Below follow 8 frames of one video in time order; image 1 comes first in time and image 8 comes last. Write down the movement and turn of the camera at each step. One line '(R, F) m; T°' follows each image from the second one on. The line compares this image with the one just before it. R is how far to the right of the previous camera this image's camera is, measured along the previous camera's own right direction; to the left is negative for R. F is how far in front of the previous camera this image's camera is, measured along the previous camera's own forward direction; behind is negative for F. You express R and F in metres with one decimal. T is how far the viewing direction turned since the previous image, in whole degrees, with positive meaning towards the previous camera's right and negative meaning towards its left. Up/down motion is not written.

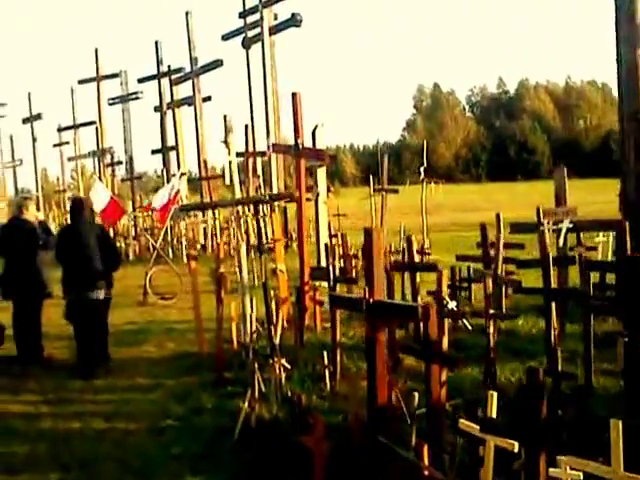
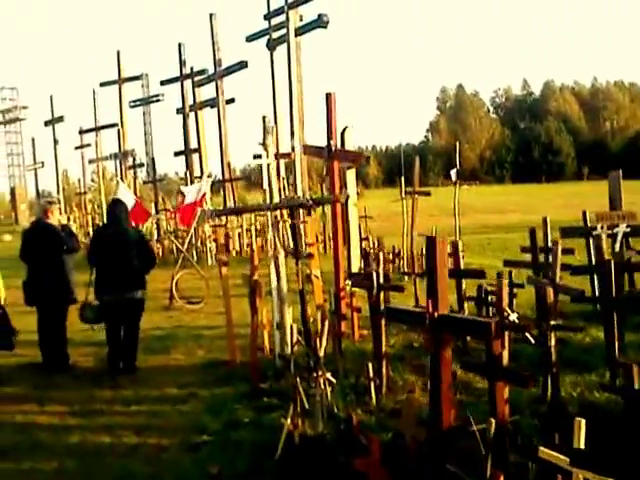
(-0.1, +0.4) m; -1°
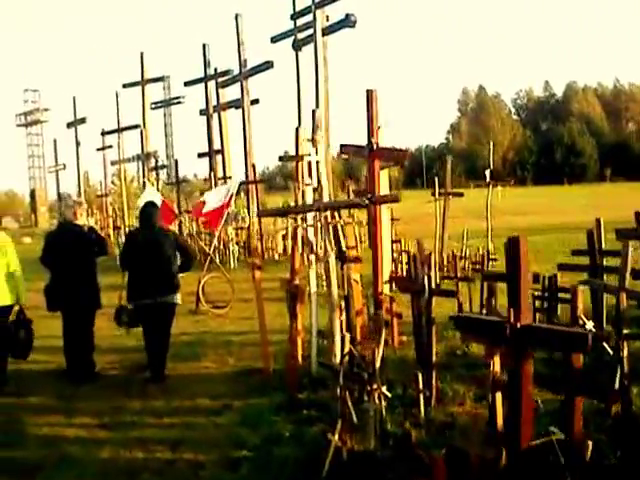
(-0.1, +0.5) m; -1°
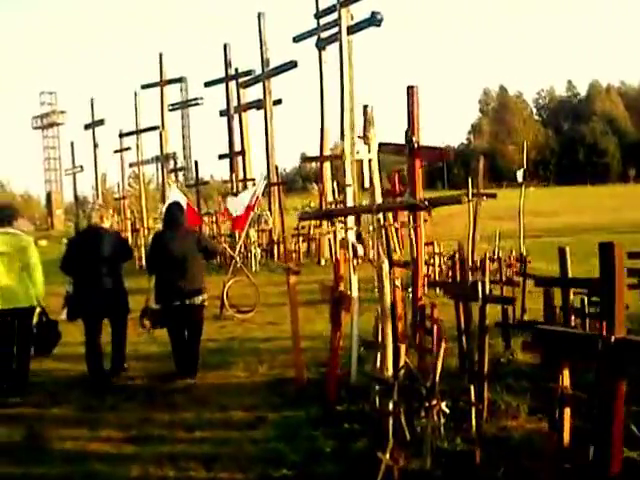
(-0.1, +0.5) m; 0°
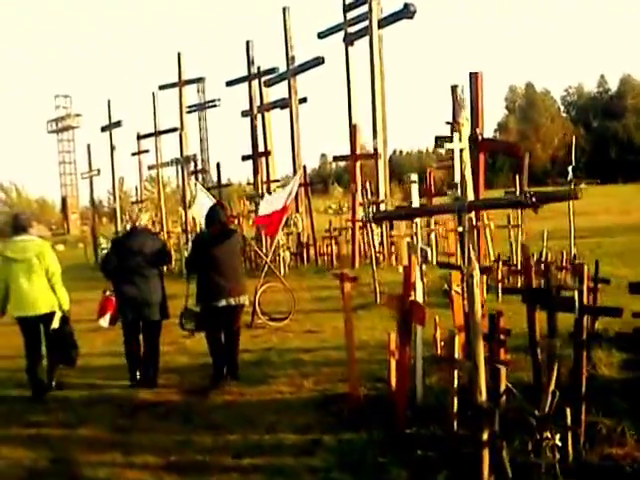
(-0.2, +0.9) m; 0°
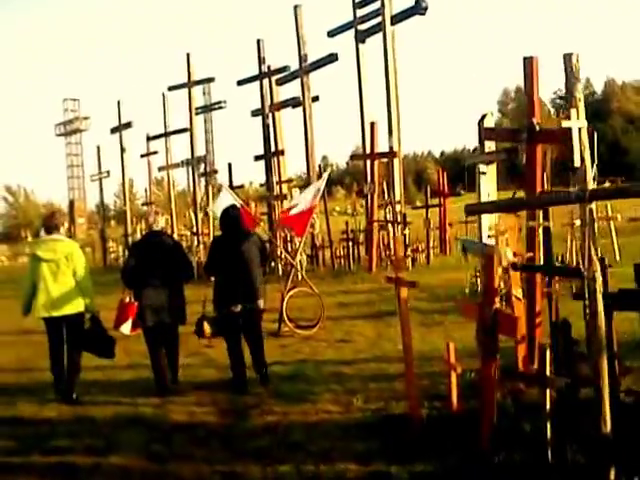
(-0.2, +0.9) m; 0°
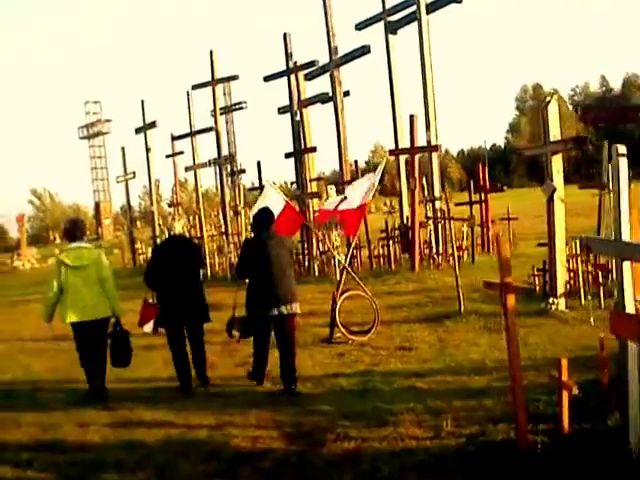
(-0.2, +1.2) m; -1°
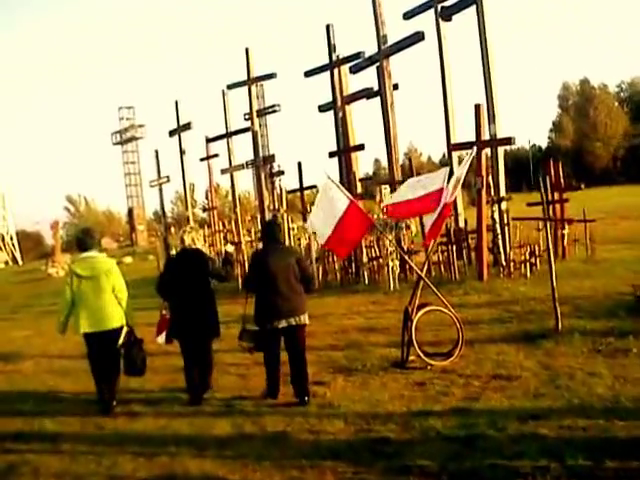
(-0.3, +2.3) m; -1°
